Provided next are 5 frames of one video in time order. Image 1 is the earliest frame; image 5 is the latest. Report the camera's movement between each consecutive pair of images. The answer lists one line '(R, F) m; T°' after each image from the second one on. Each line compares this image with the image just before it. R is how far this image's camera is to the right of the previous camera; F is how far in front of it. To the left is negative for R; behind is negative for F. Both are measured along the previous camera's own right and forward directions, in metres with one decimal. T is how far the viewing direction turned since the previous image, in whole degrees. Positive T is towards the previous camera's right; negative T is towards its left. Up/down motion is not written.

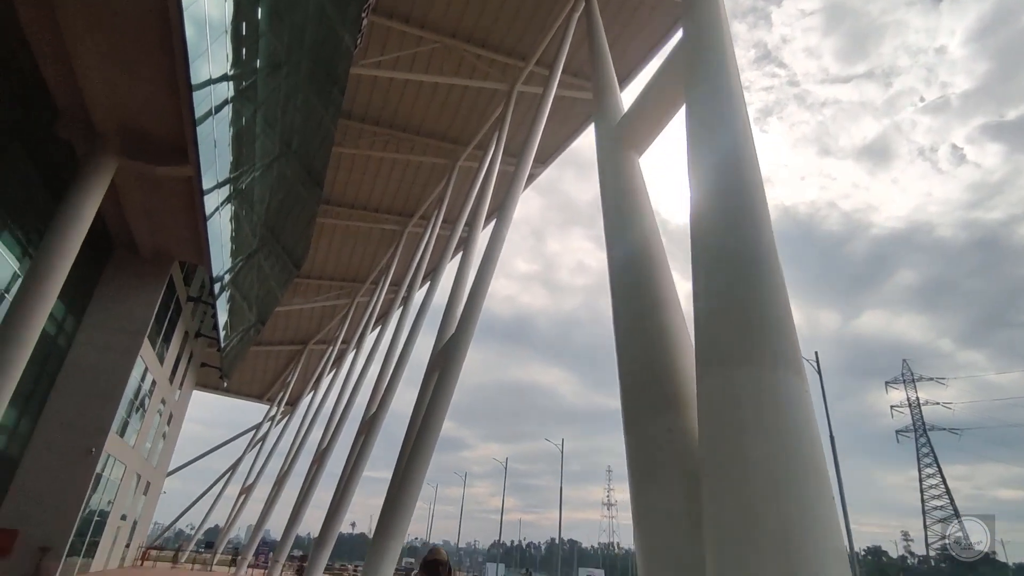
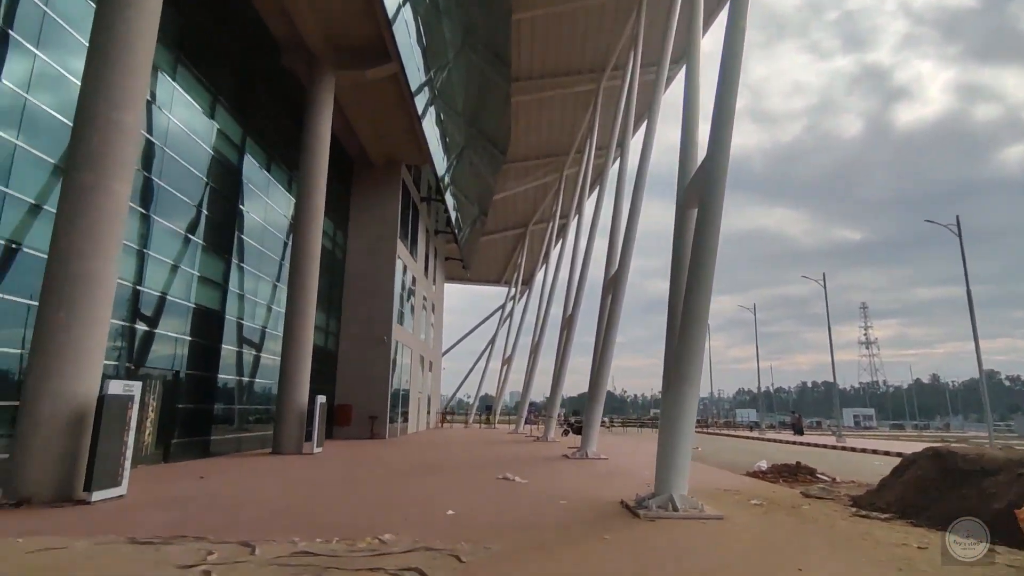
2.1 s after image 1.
(-1.0, +1.1) m; -22°
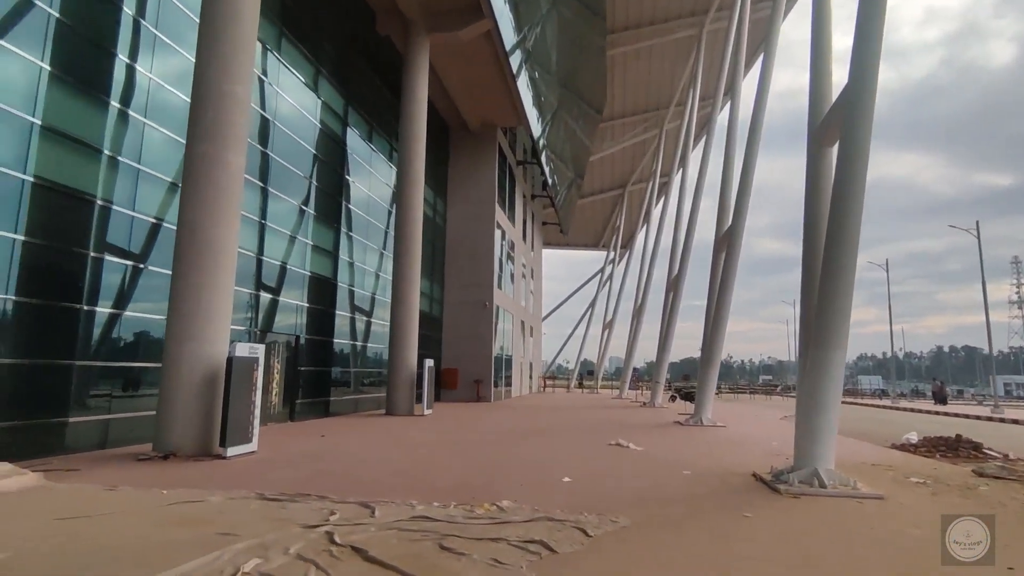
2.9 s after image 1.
(-0.2, +0.5) m; -10°
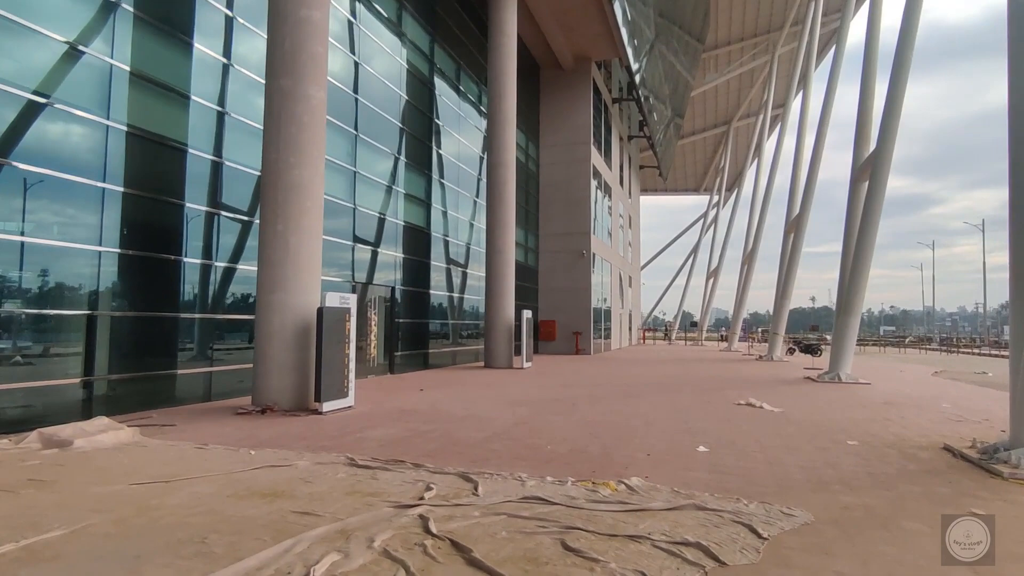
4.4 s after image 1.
(-0.3, +1.1) m; -9°
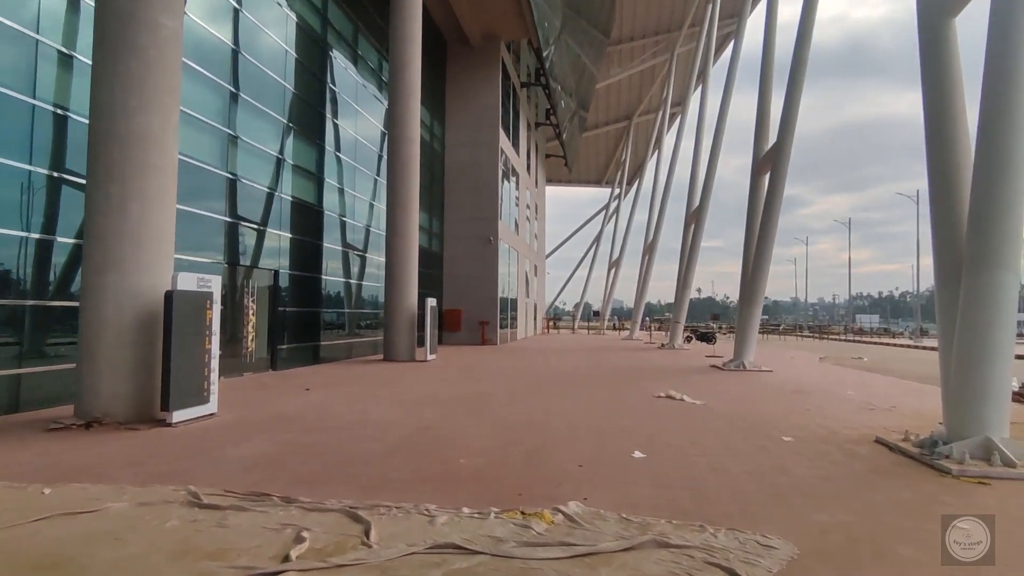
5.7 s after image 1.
(0.0, +1.1) m; +10°
